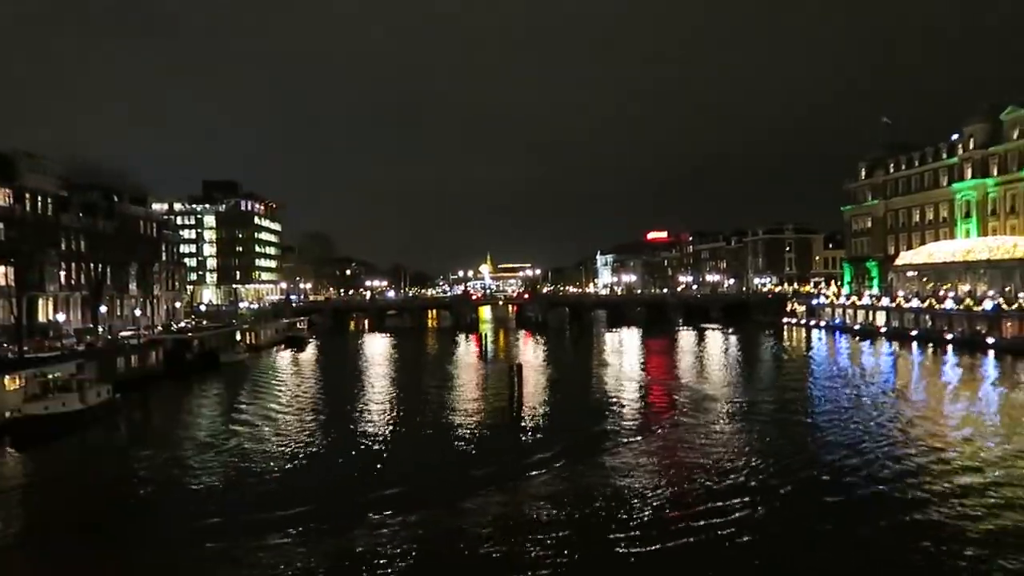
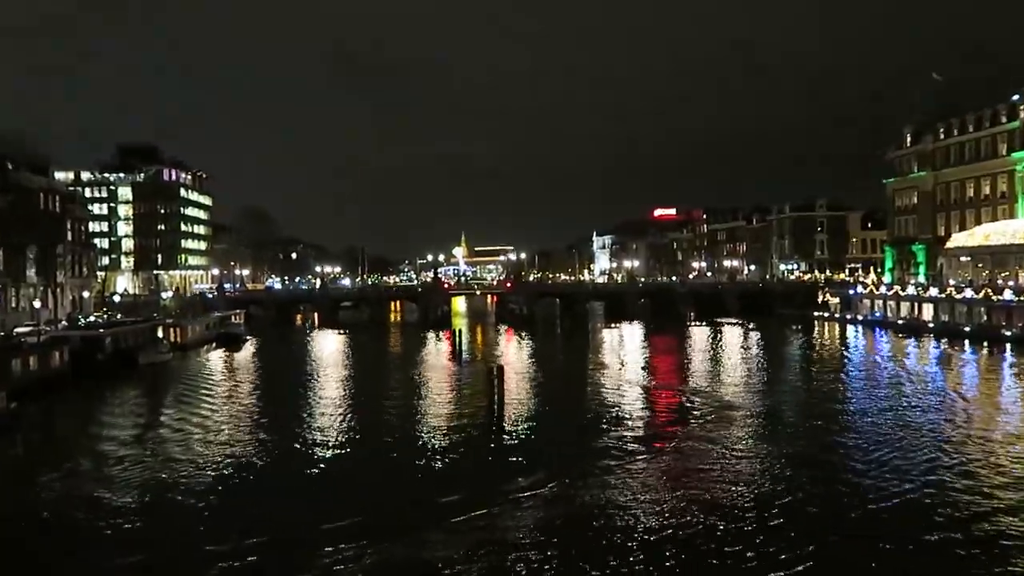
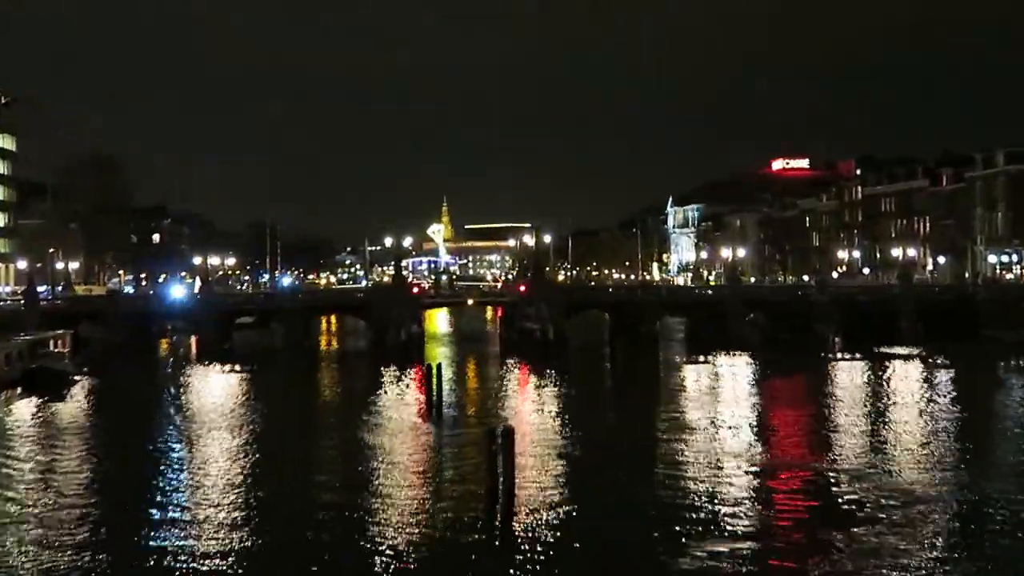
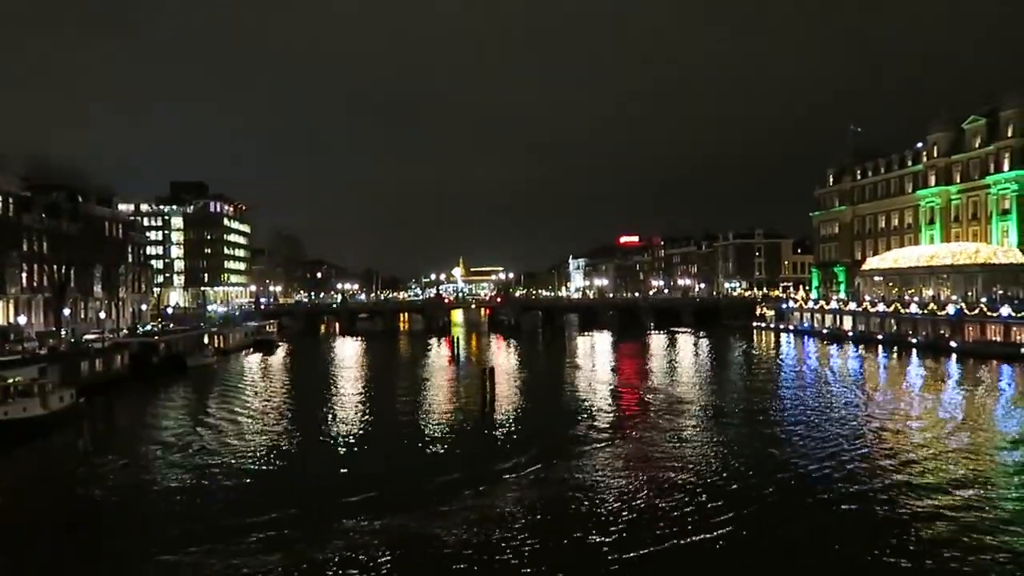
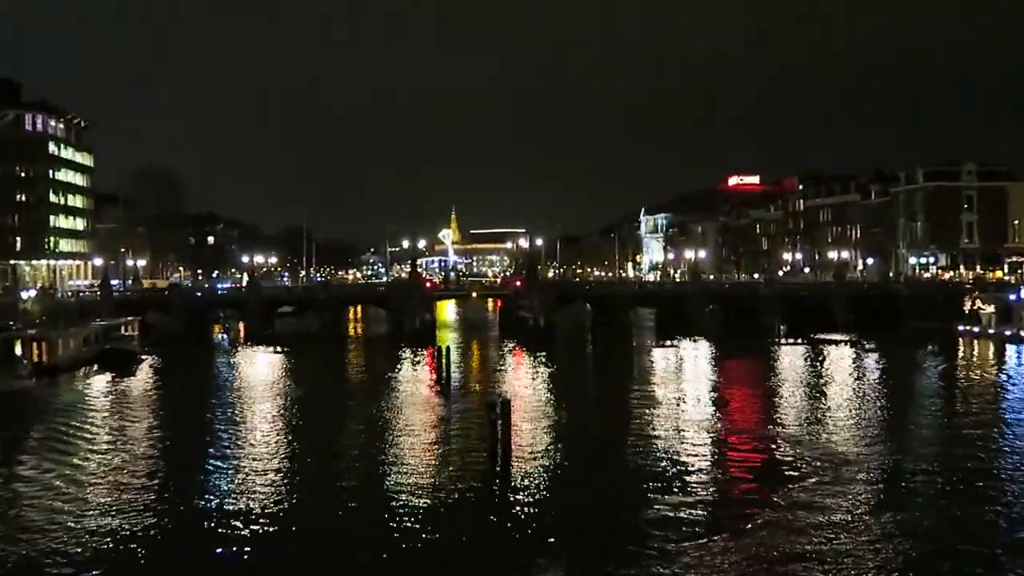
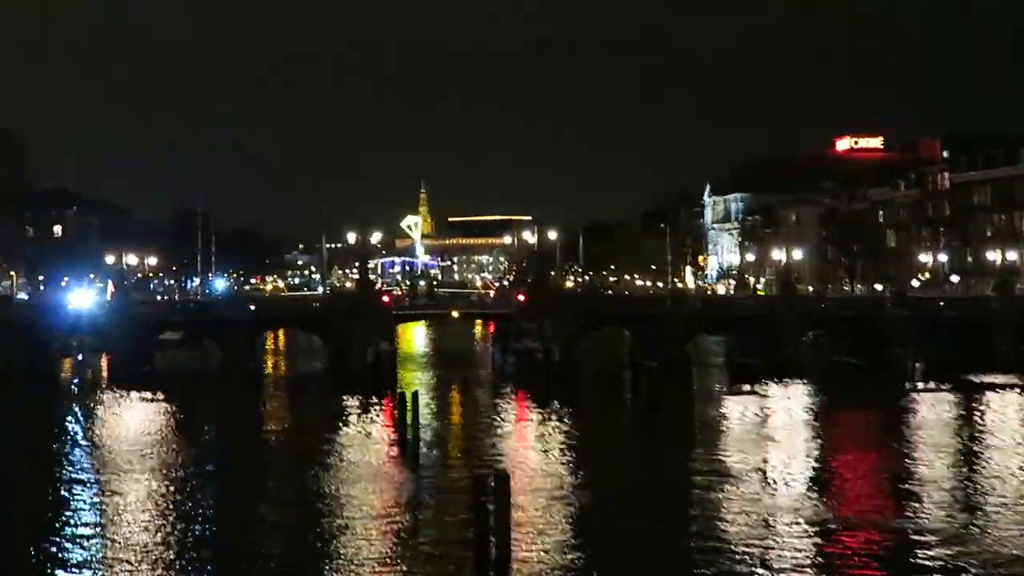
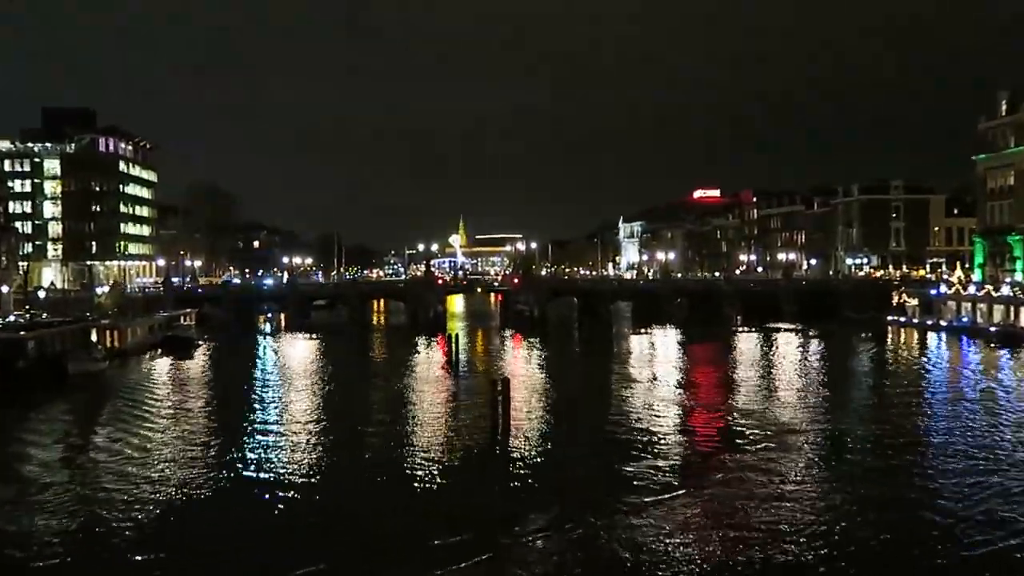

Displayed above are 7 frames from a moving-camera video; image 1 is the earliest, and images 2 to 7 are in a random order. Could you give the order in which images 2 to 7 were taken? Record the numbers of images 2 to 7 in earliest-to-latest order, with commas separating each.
4, 2, 7, 5, 3, 6
